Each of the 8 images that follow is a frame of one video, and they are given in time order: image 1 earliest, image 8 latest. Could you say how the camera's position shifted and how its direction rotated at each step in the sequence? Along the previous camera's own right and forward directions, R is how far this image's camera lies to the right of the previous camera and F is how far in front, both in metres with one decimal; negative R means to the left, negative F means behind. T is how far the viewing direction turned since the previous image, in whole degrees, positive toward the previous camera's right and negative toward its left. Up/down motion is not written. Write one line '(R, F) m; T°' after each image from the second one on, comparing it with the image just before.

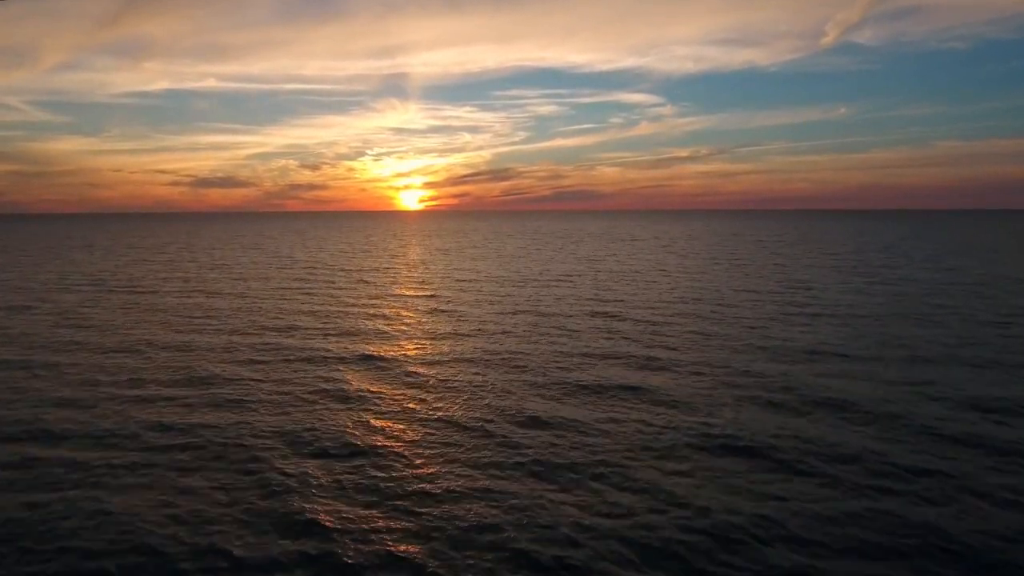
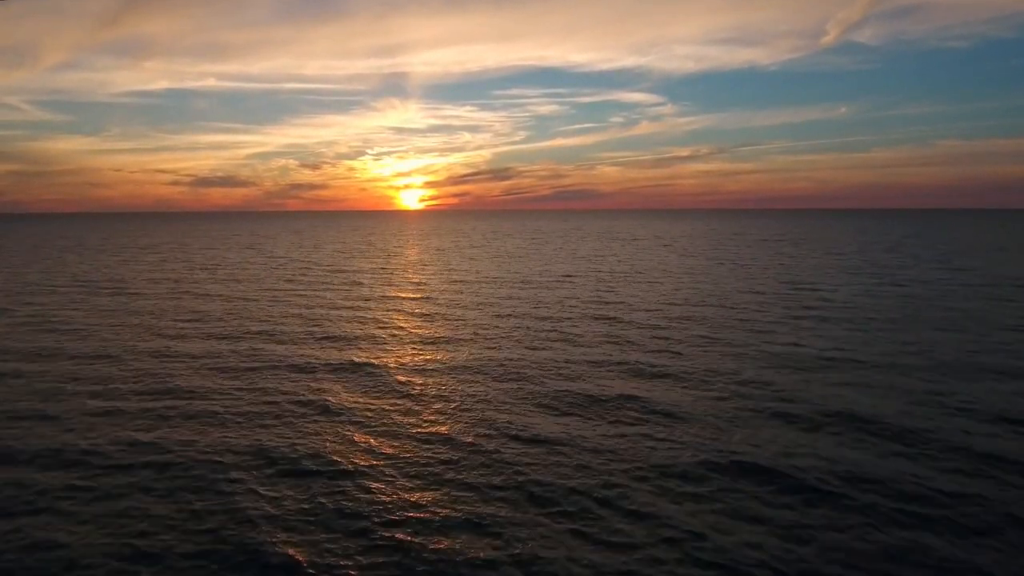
(+0.3, +6.4) m; 0°
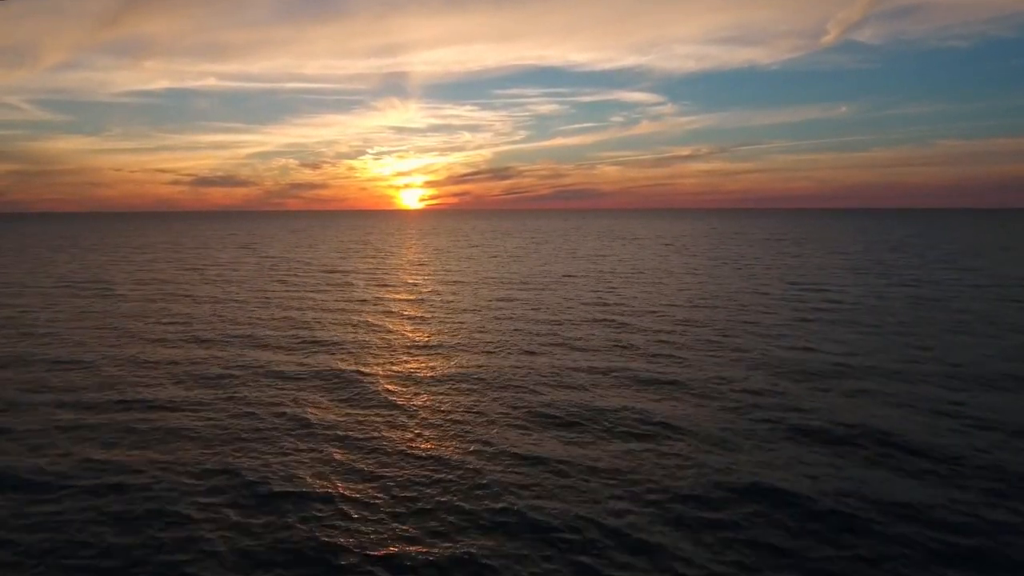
(+2.0, -2.1) m; 0°
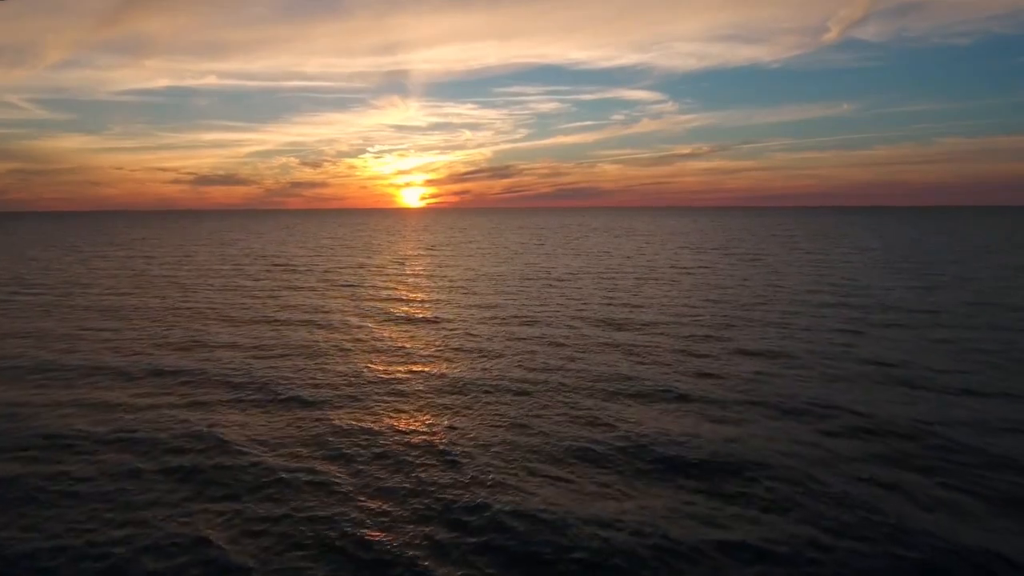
(+0.3, +2.7) m; 0°
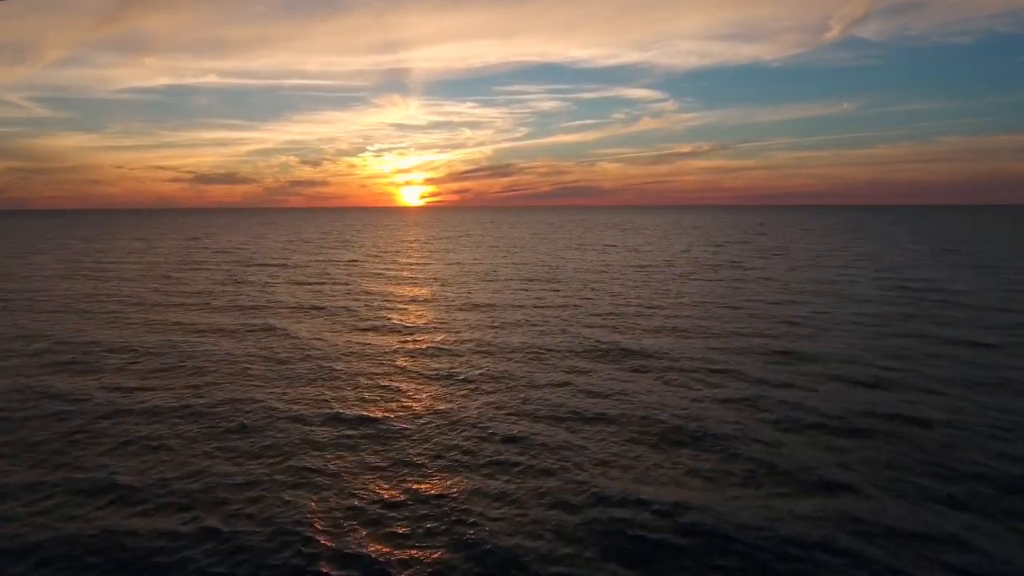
(+0.8, +5.2) m; 0°
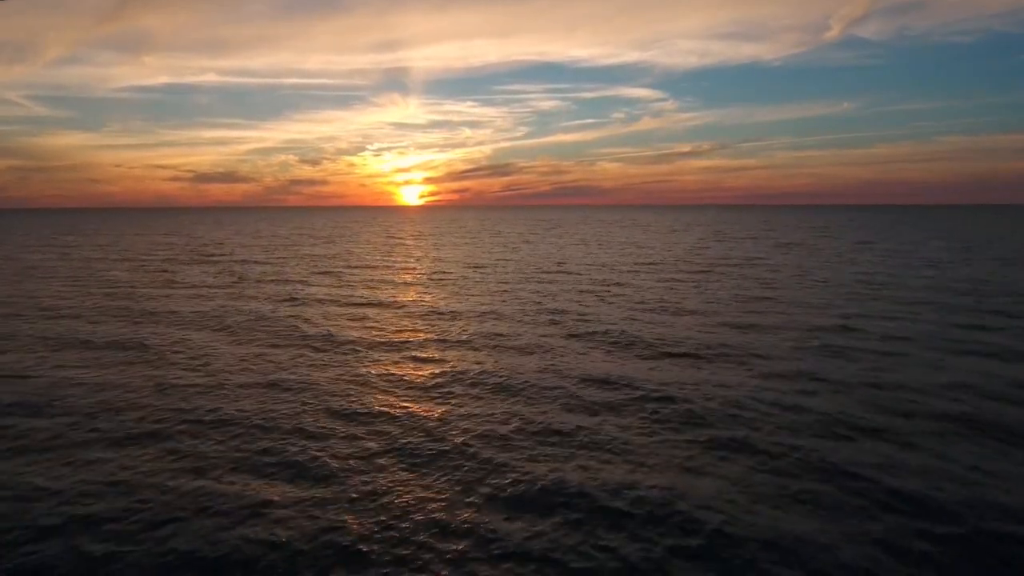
(+0.1, +3.9) m; 0°
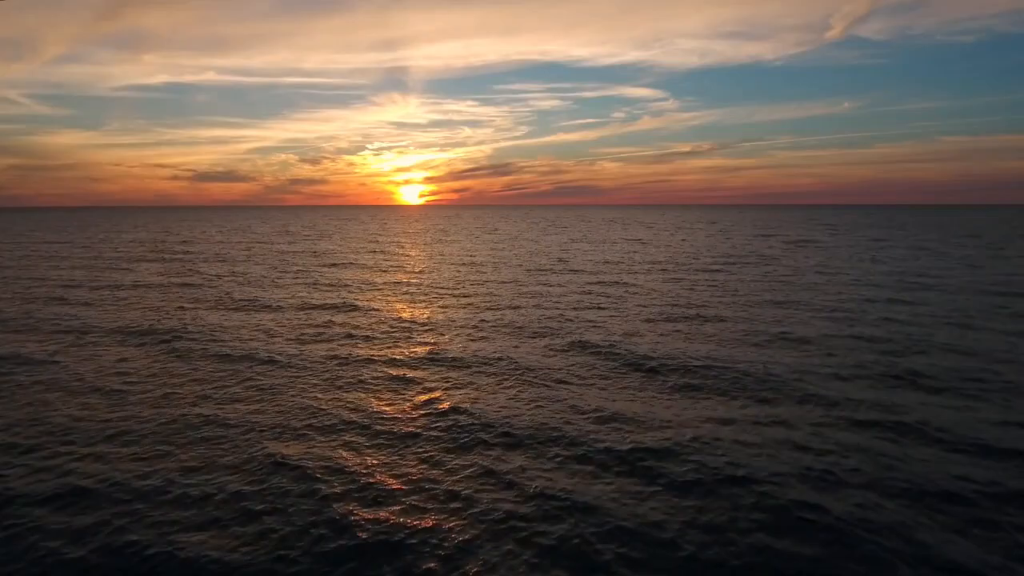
(+0.1, +2.5) m; 0°
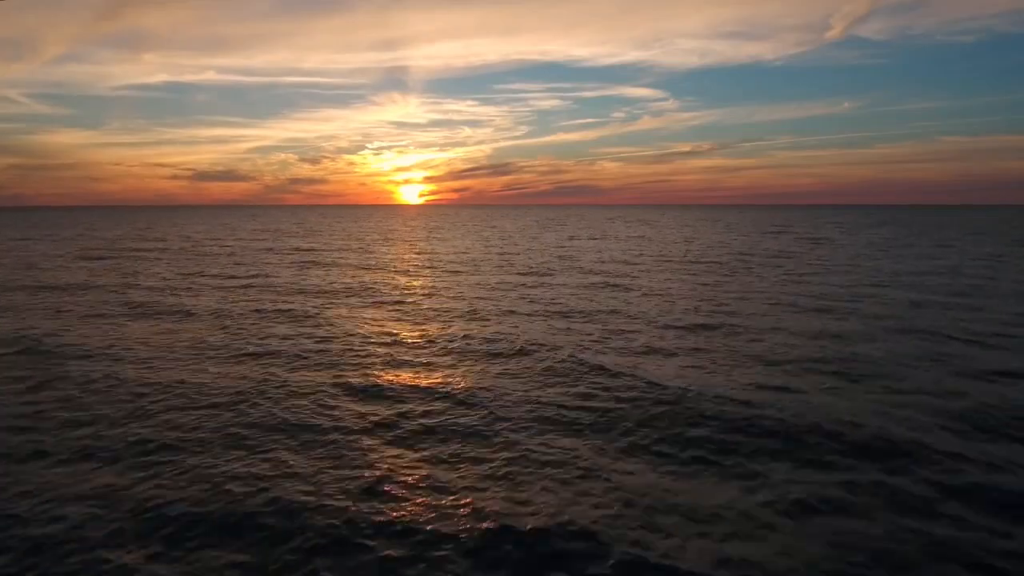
(+0.2, +2.9) m; 0°
